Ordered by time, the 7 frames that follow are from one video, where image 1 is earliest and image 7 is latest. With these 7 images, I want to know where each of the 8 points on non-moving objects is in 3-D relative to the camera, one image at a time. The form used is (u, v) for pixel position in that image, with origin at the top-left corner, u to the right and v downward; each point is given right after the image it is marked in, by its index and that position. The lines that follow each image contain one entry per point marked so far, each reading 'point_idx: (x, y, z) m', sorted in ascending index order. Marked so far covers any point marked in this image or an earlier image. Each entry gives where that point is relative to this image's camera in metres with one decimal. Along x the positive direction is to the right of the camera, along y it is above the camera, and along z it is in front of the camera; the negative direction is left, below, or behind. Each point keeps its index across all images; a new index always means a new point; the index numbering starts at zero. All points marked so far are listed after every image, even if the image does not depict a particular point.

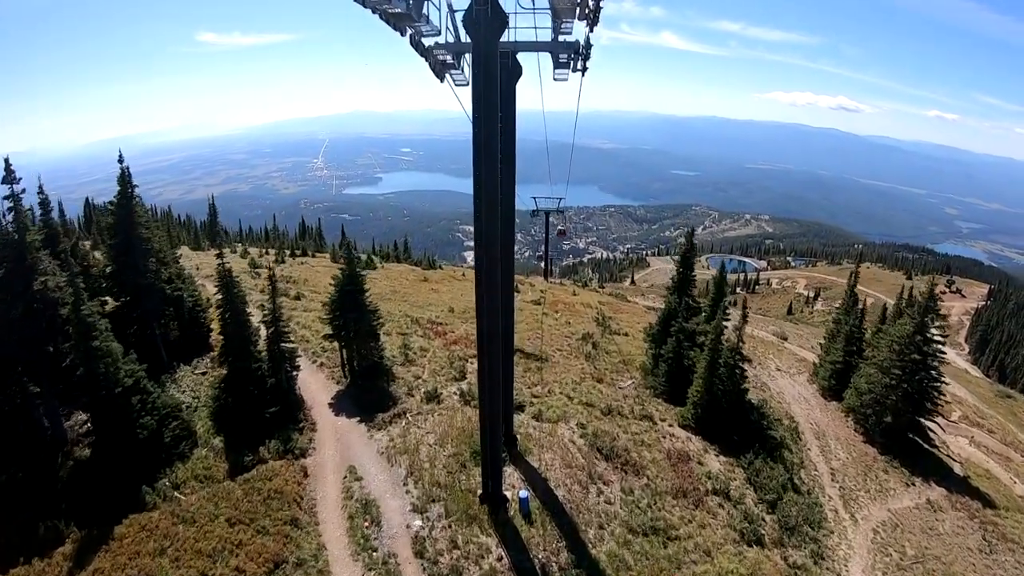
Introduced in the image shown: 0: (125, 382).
0: (-15.4, -4.0, +19.7) m
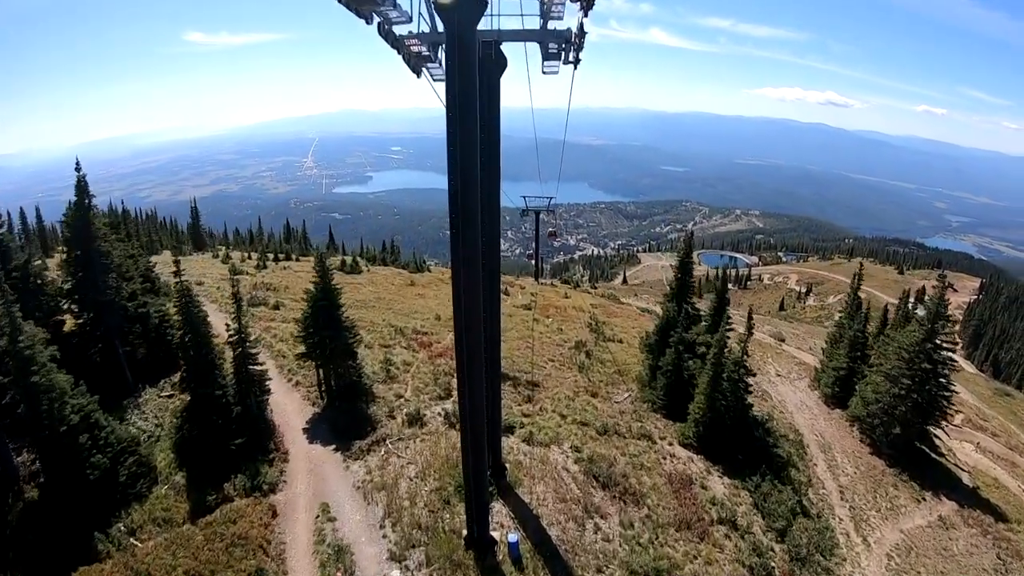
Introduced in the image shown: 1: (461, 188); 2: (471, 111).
0: (-15.9, -4.8, +17.8) m
1: (-1.3, +2.6, +12.3) m
2: (-1.0, +4.4, +11.9) m
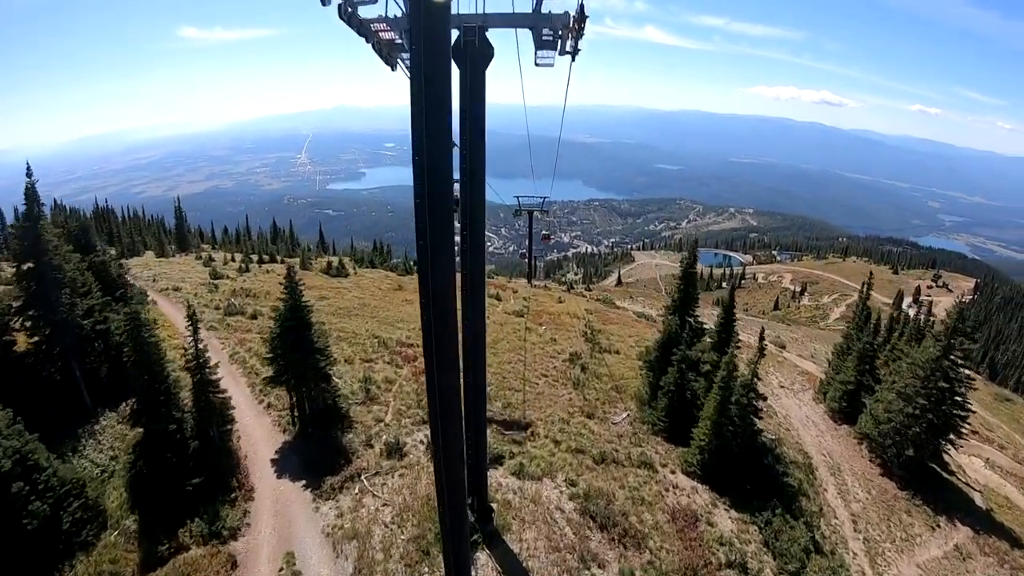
0: (-16.3, -5.6, +15.8) m
1: (-1.7, +1.8, +10.4) m
2: (-1.3, +3.6, +10.0) m
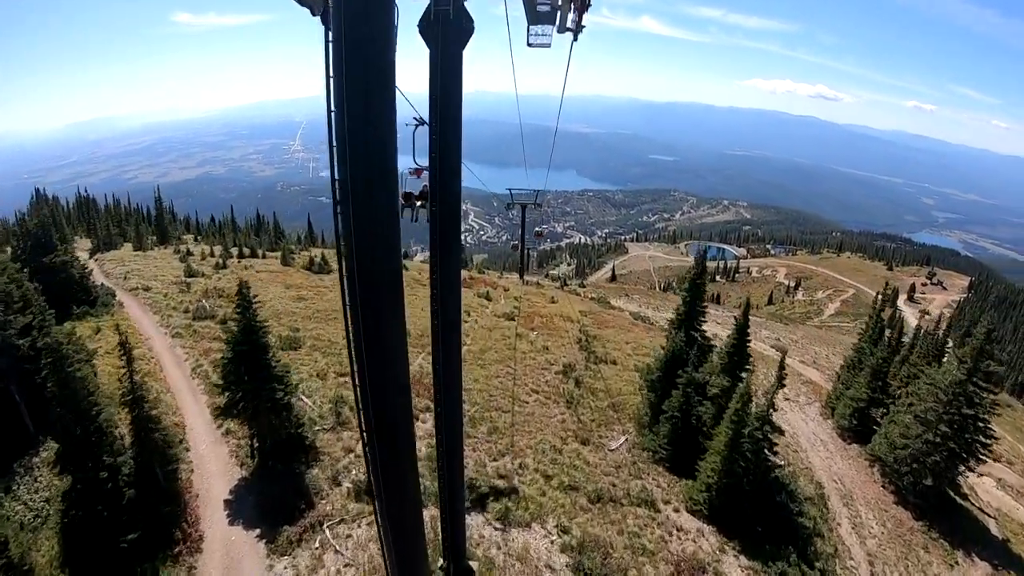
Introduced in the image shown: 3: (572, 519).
0: (-16.8, -6.2, +13.2) m
1: (-2.0, +0.9, +7.9) m
2: (-1.6, +2.7, +7.4) m
3: (+2.2, -8.4, +17.9) m
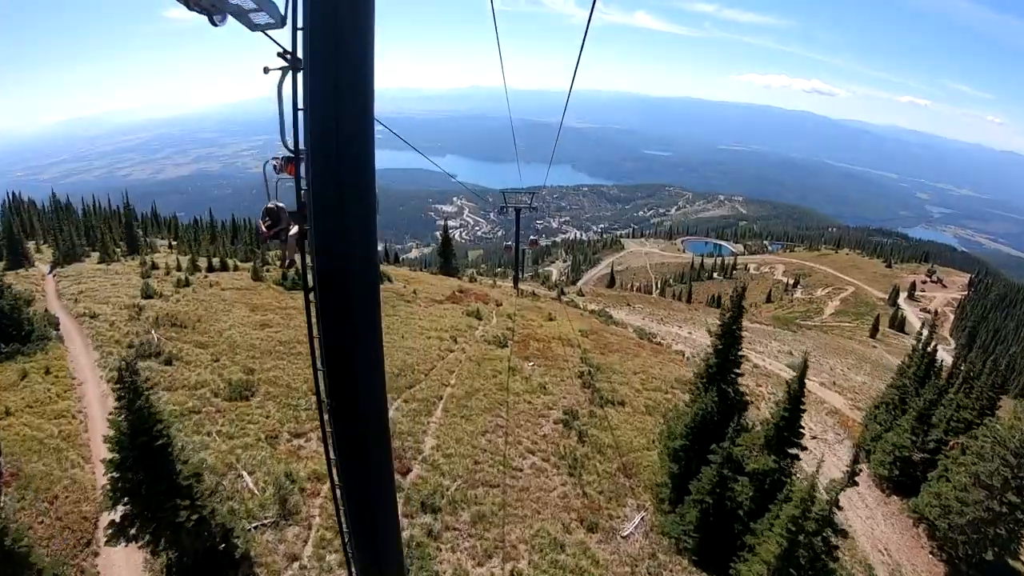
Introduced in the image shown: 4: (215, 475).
0: (-17.0, -8.3, +8.6) m
1: (-2.3, -1.2, +3.3) m
2: (-1.9, +0.6, +2.8) m
3: (+1.9, -10.4, +13.5) m
4: (-11.9, -7.5, +19.9) m
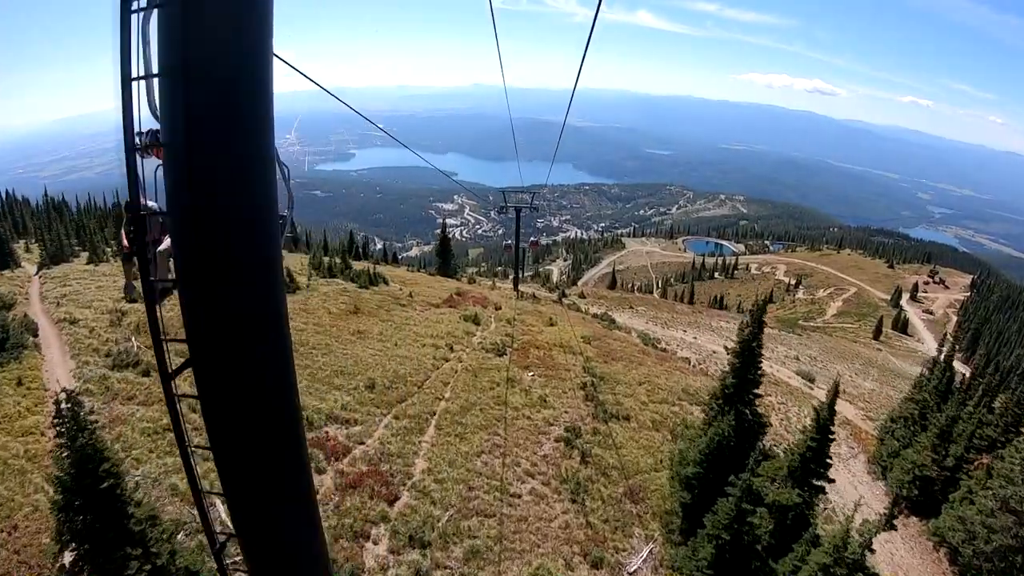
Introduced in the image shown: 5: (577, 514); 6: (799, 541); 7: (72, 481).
0: (-17.1, -8.8, +6.9) m
1: (-2.3, -1.7, +1.6) m
2: (-2.0, +0.1, +1.2) m
3: (+1.8, -10.9, +11.9) m
4: (-12.0, -8.0, +18.3) m
5: (+2.6, -9.0, +19.6) m
6: (+9.3, -8.2, +16.0) m
7: (-10.2, -4.3, +11.6) m
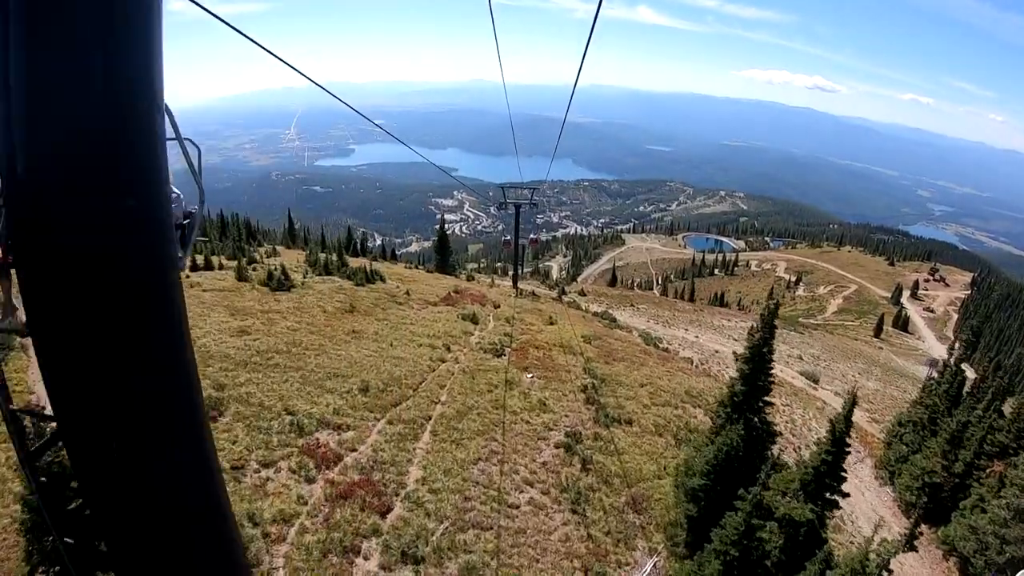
0: (-17.2, -8.9, +6.1) m
1: (-2.4, -1.9, +0.7) m
2: (-2.1, -0.1, +0.2) m
3: (+1.7, -11.0, +11.0) m
4: (-12.1, -8.0, +17.4) m
5: (+2.5, -9.1, +18.7) m
6: (+9.2, -8.3, +15.2) m
7: (-10.2, -4.4, +10.8) m
